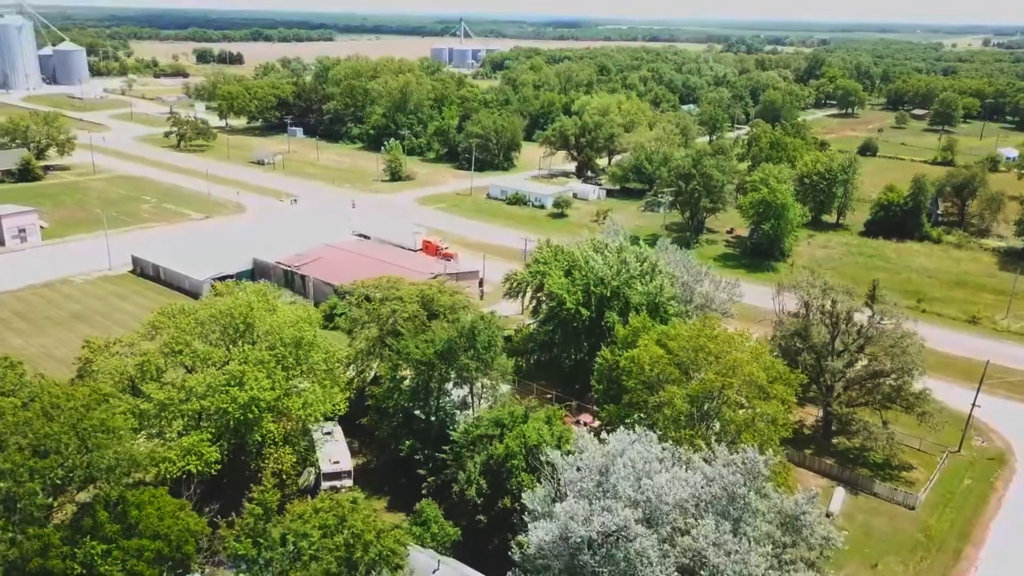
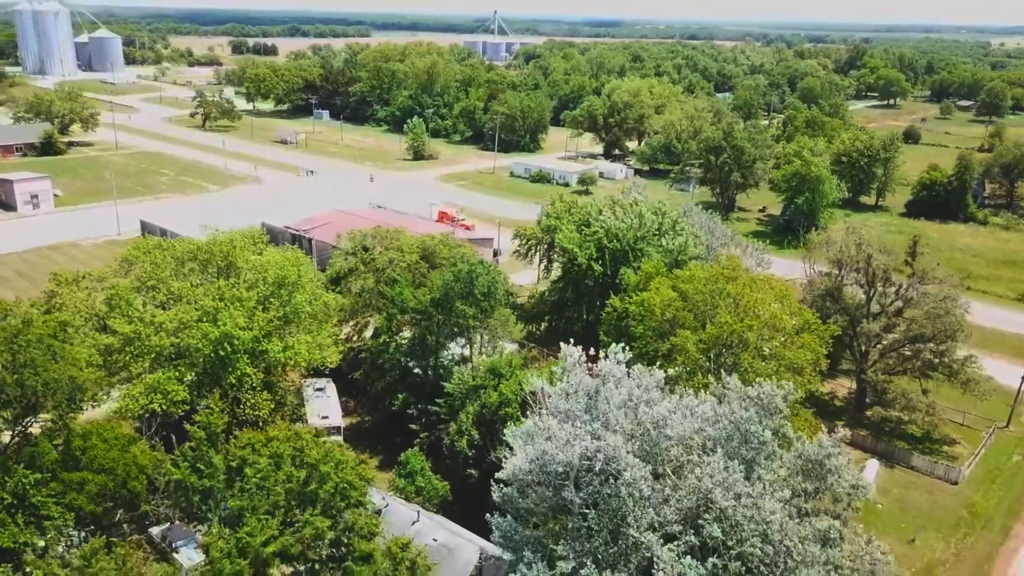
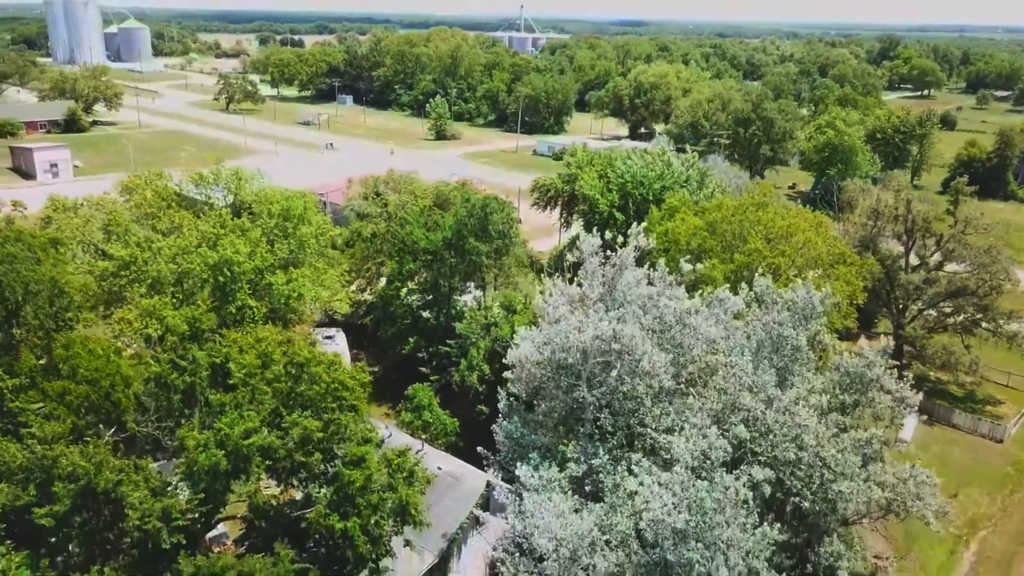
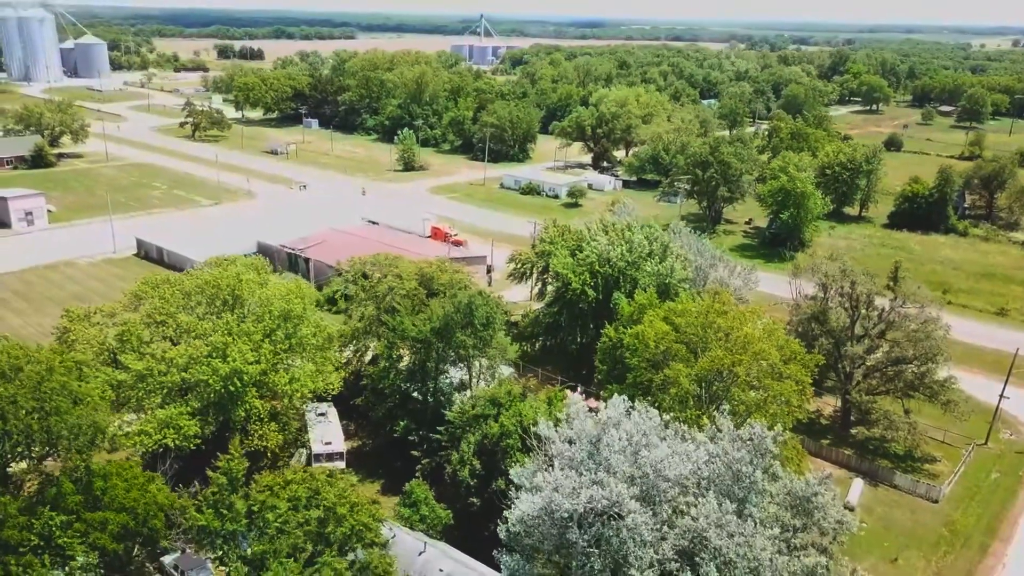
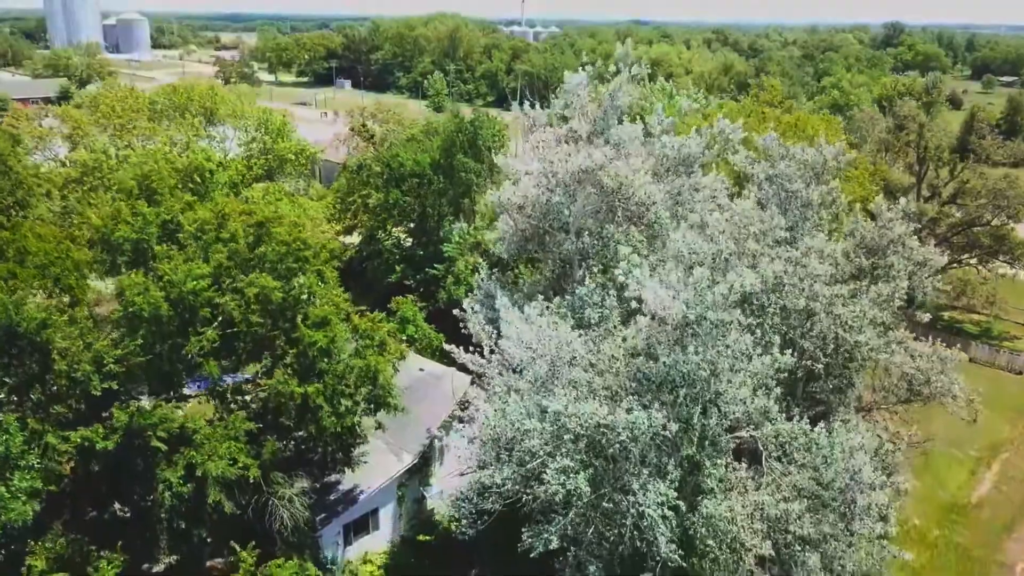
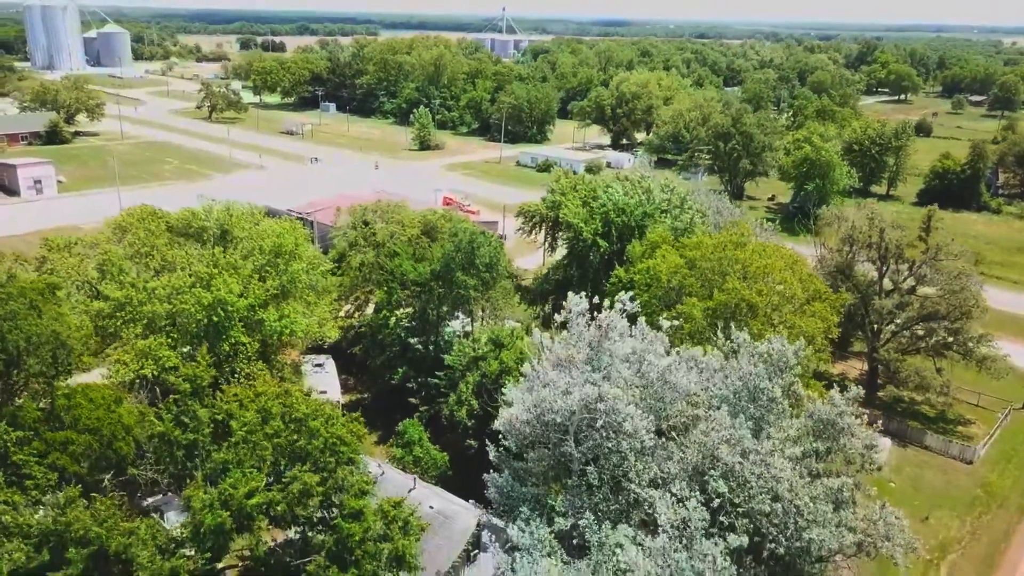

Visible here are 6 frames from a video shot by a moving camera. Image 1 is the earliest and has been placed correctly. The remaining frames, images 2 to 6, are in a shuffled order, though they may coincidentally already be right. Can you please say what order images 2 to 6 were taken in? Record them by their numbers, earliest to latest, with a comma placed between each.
4, 2, 6, 3, 5
